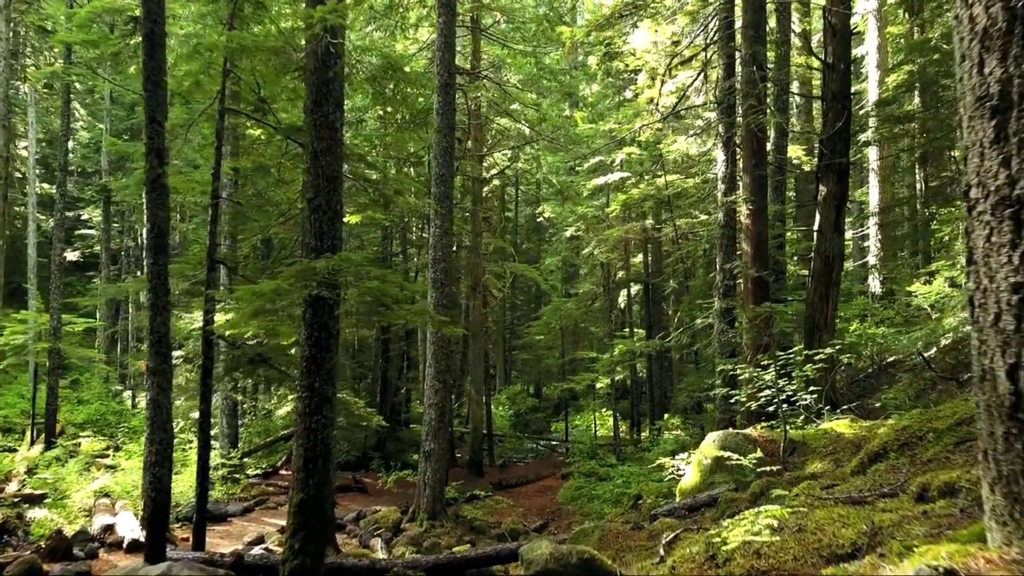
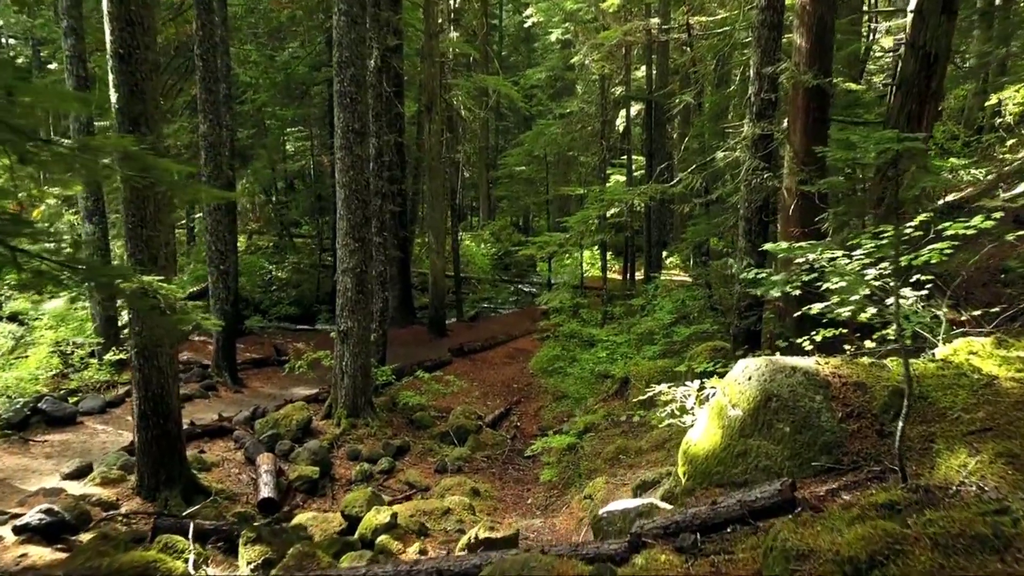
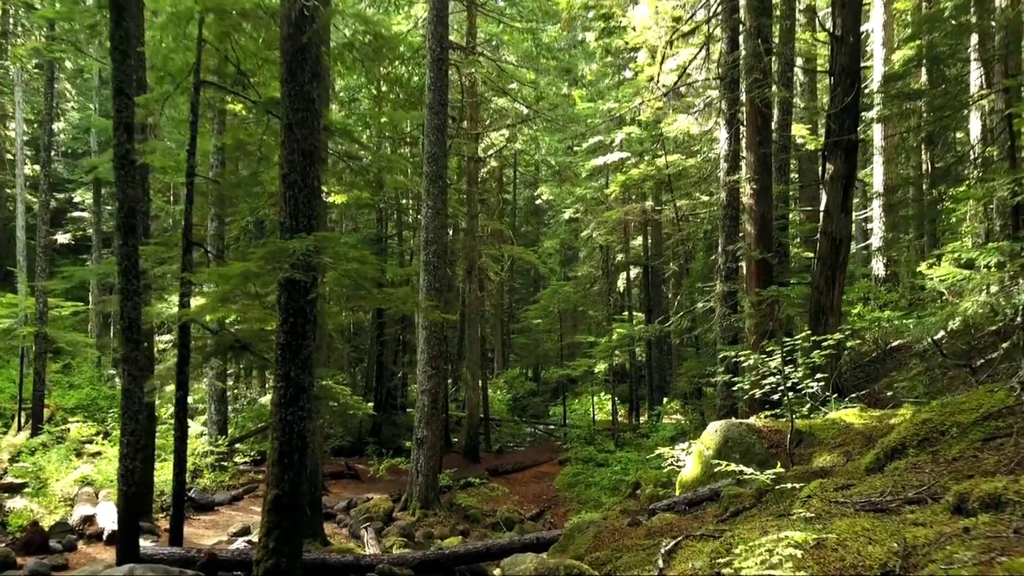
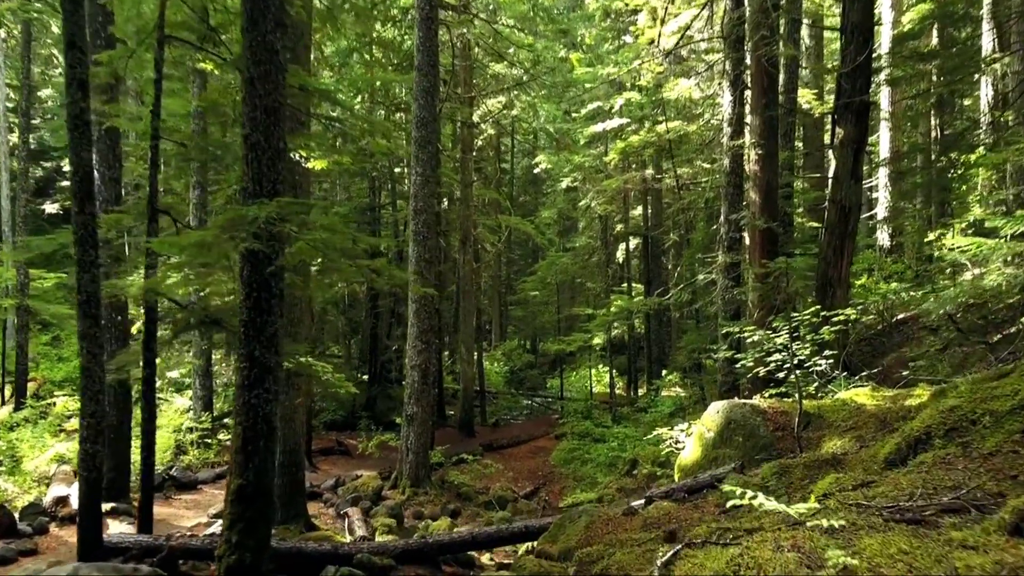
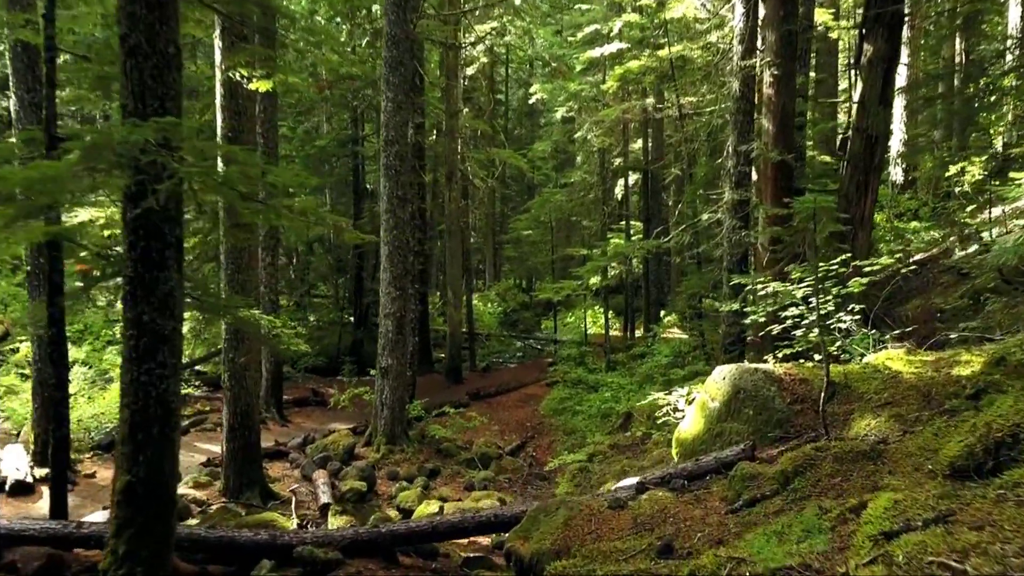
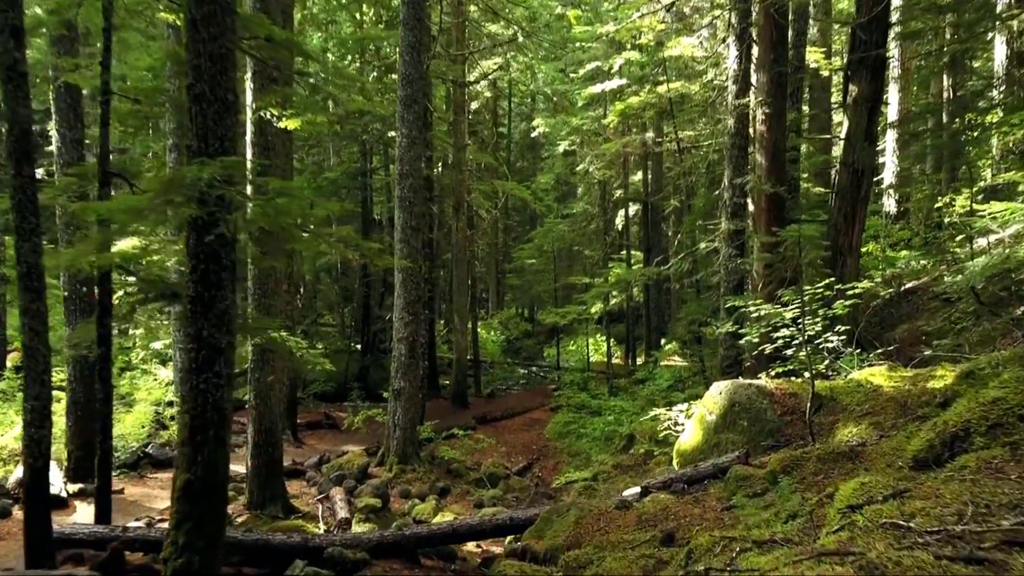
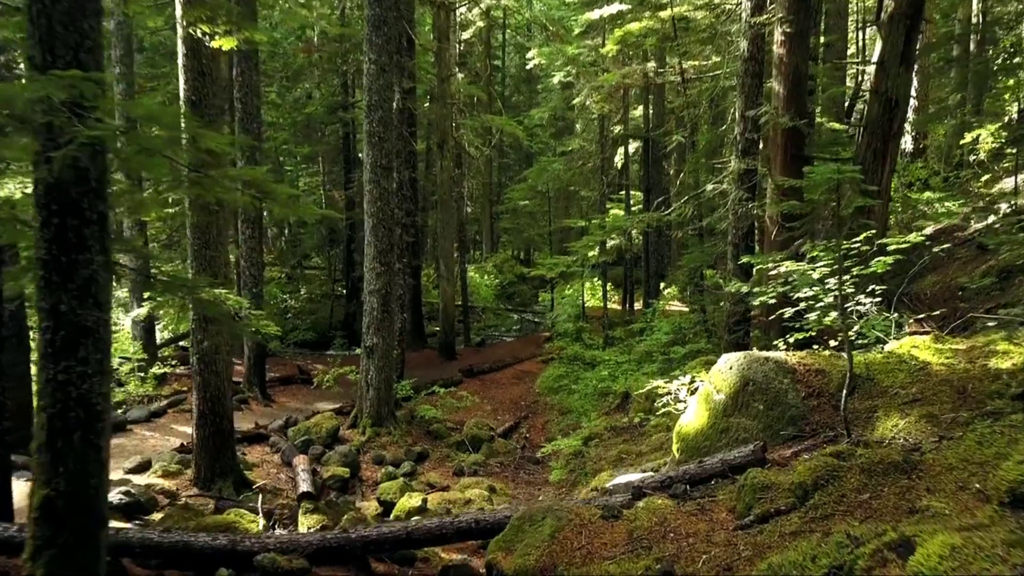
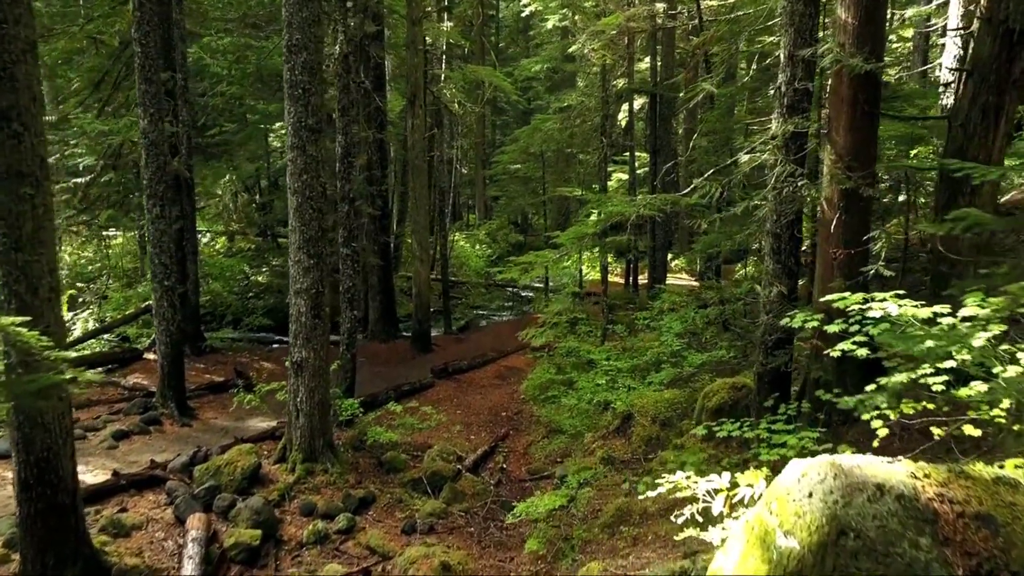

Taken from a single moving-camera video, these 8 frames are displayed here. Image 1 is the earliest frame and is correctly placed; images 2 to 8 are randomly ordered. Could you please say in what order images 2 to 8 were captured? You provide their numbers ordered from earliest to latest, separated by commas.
3, 4, 6, 5, 7, 2, 8
